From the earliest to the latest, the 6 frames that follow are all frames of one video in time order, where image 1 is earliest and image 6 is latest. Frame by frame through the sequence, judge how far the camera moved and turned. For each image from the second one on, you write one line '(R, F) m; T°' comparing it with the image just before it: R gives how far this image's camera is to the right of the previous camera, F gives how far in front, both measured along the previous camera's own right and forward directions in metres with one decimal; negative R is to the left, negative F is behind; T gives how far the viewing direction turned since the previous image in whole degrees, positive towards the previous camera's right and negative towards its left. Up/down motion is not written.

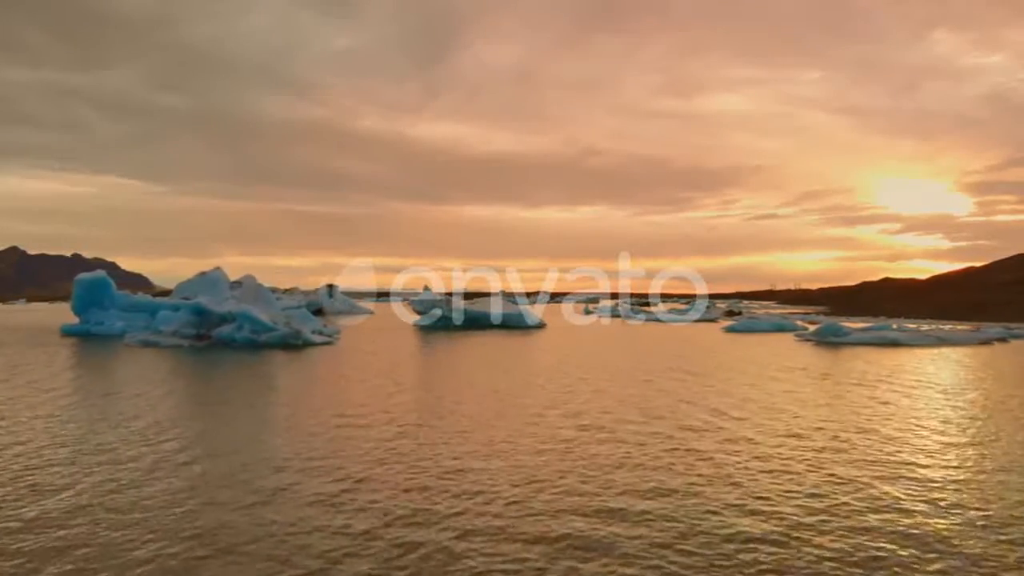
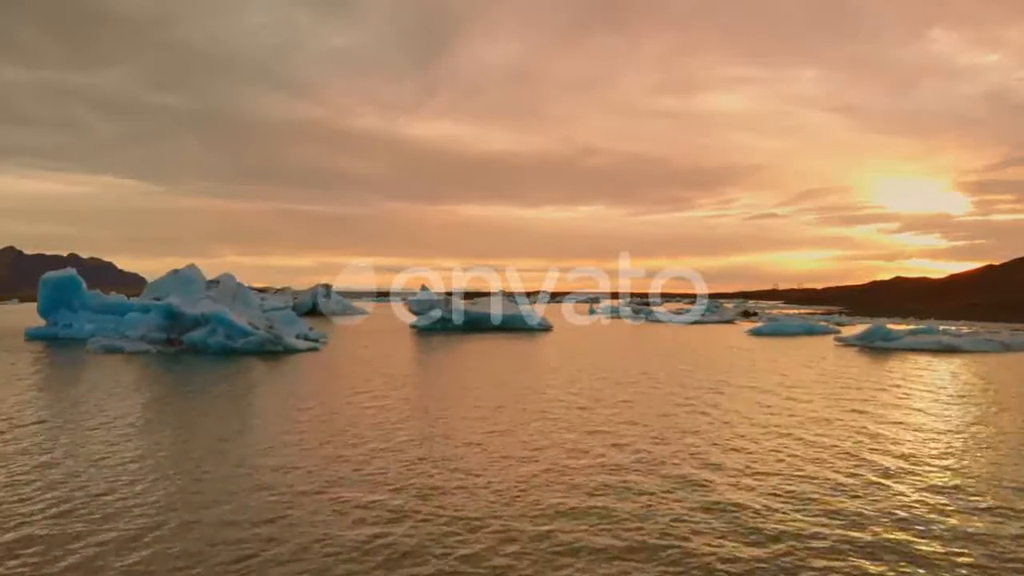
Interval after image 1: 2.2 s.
(-0.3, +3.0) m; 0°
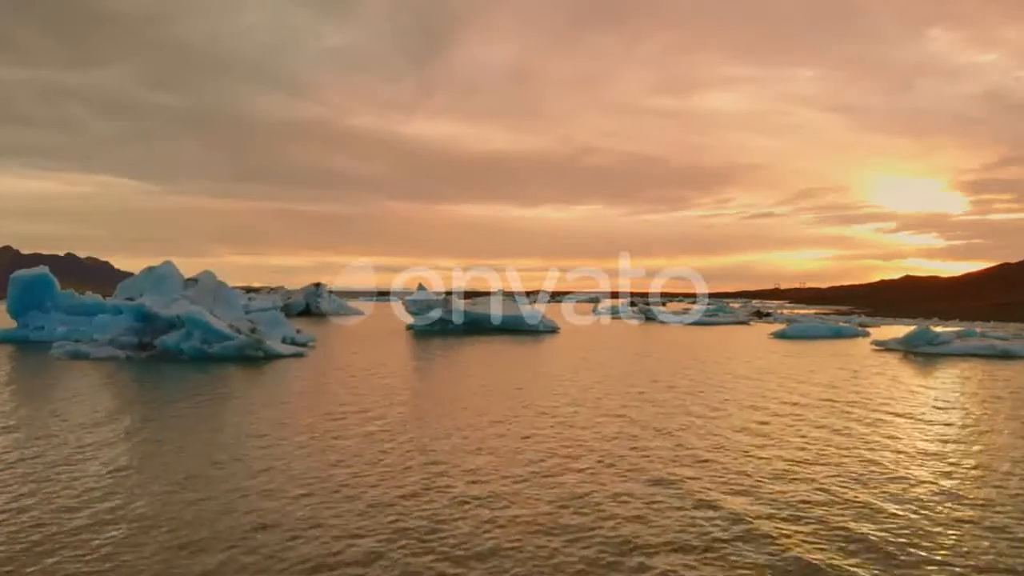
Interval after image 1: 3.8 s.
(-0.2, +2.3) m; 0°
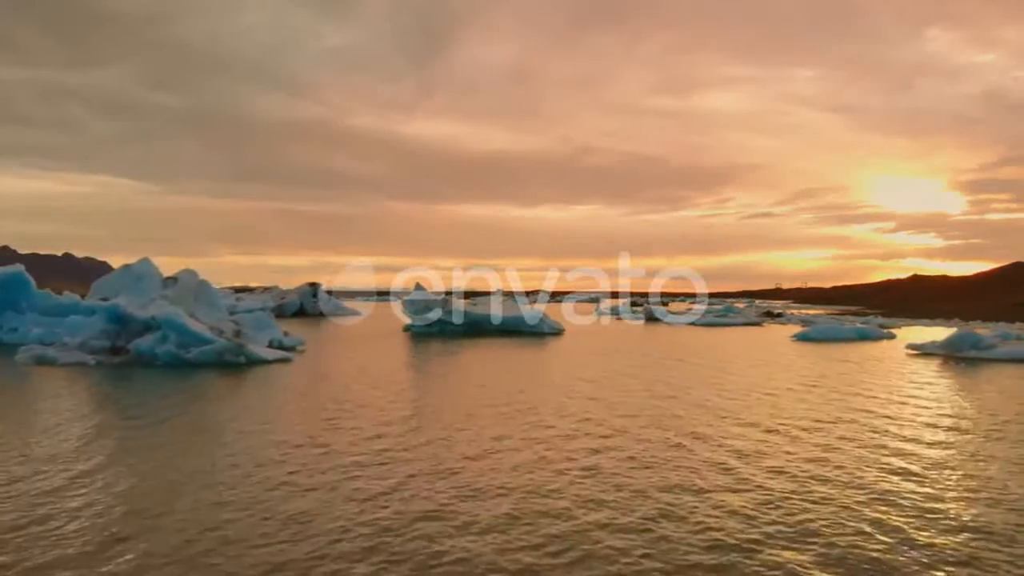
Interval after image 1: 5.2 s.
(-0.2, +1.8) m; 0°
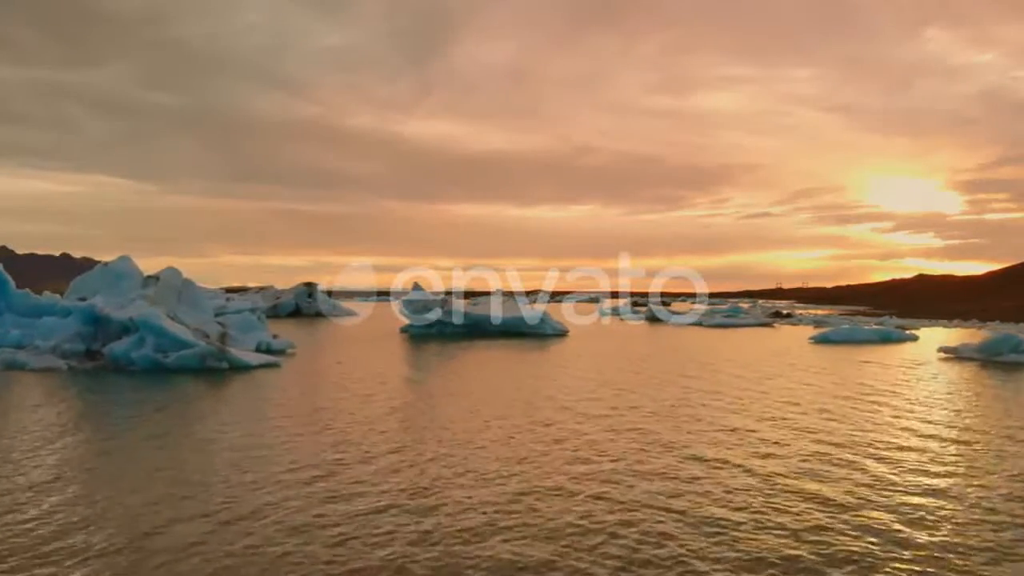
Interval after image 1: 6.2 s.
(-0.1, +1.4) m; 0°
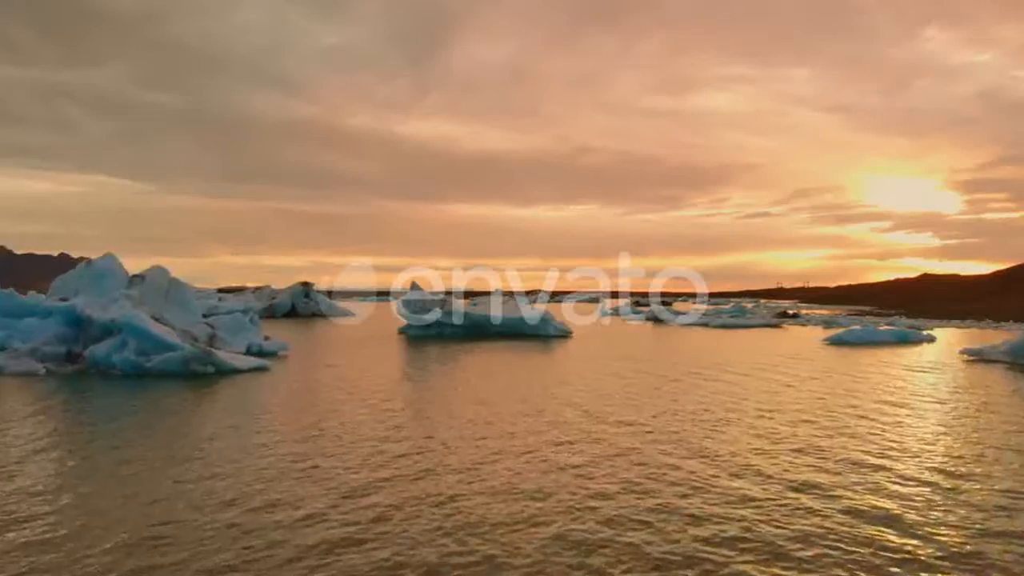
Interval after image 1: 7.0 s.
(-0.1, +1.0) m; 0°
